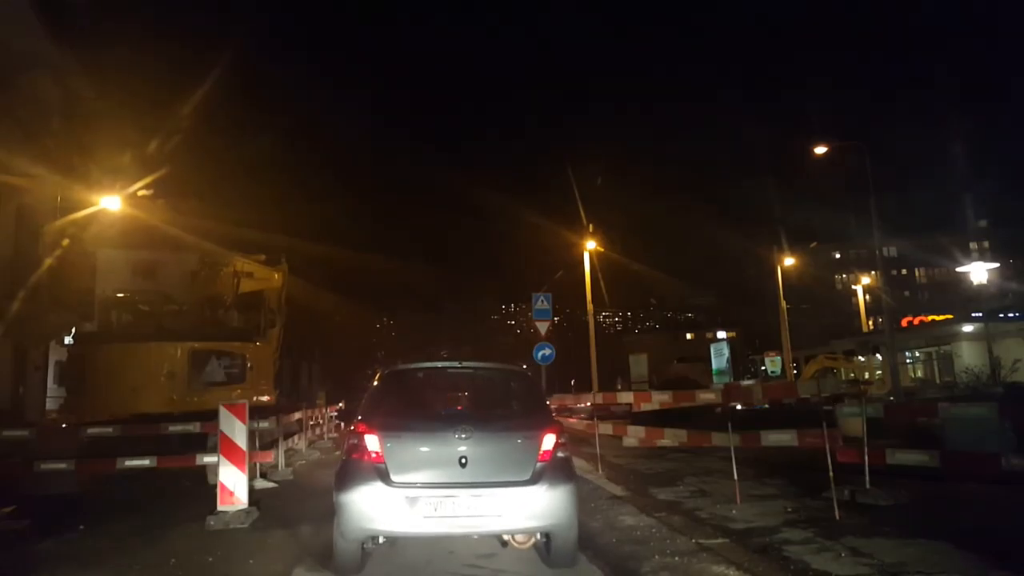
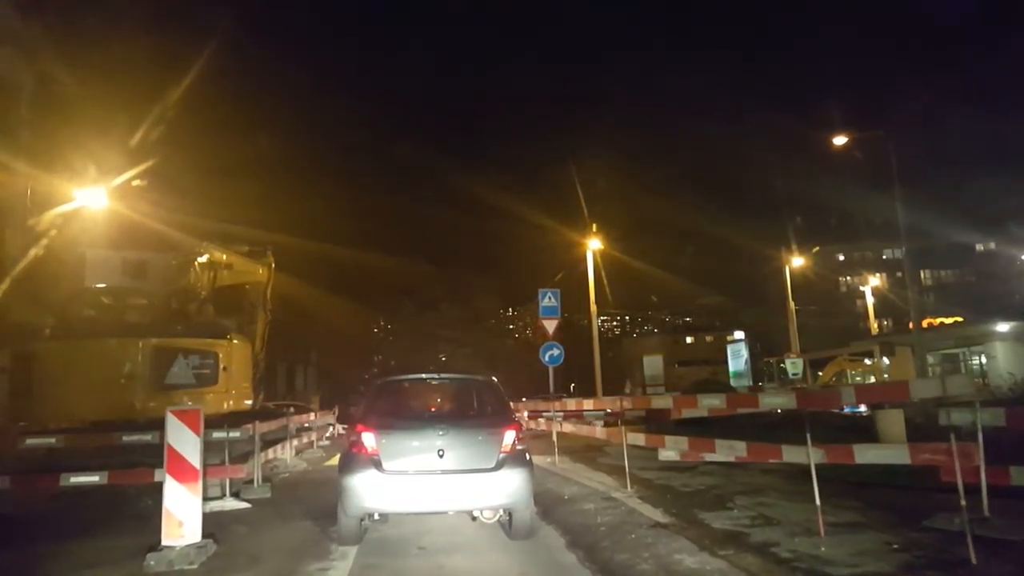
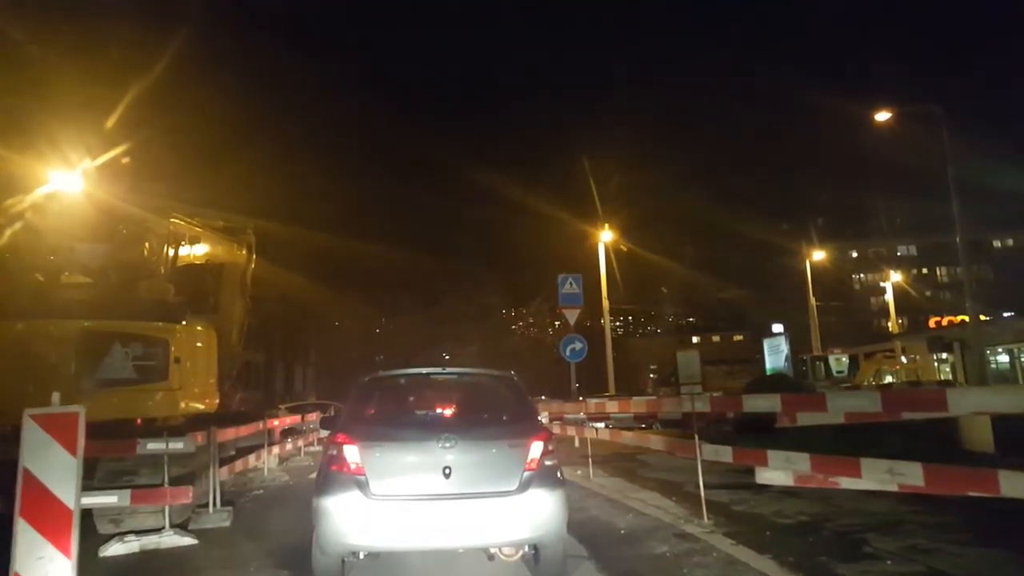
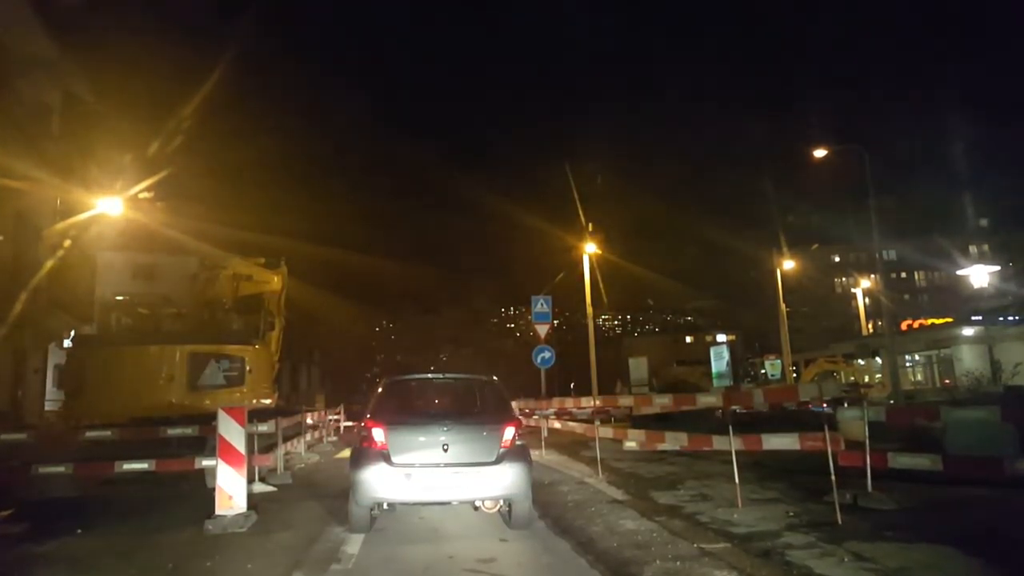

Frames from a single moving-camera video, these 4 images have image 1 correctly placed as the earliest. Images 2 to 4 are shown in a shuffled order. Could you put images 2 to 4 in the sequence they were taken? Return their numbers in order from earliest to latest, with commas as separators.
4, 2, 3
